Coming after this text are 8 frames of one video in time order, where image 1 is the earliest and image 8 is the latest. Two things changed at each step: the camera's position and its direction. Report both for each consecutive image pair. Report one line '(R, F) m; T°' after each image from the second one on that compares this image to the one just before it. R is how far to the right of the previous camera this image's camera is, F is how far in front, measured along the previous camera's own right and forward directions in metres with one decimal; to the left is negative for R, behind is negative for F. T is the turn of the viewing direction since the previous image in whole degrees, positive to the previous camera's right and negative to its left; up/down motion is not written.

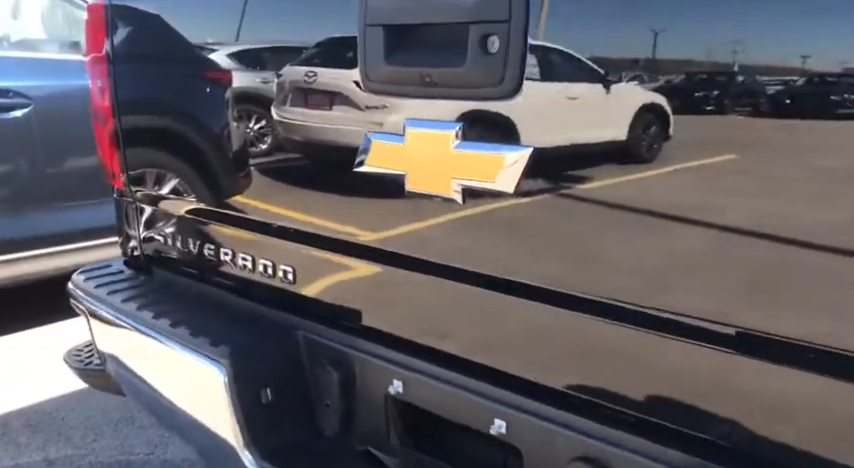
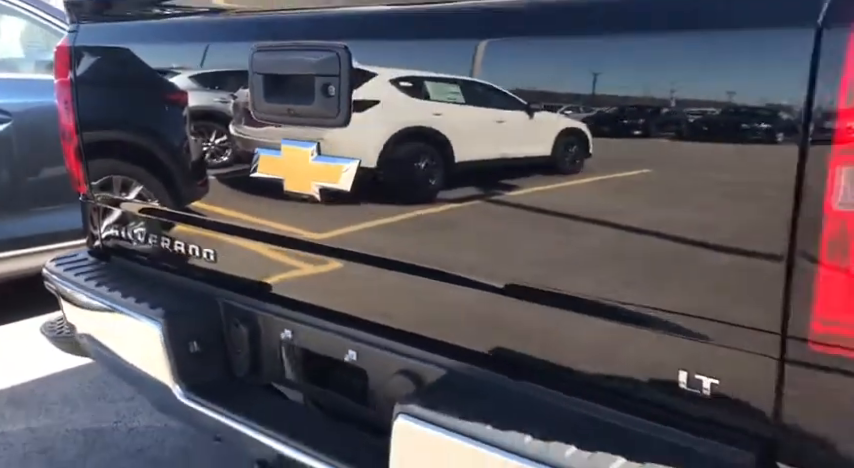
(+0.2, -0.4) m; +1°
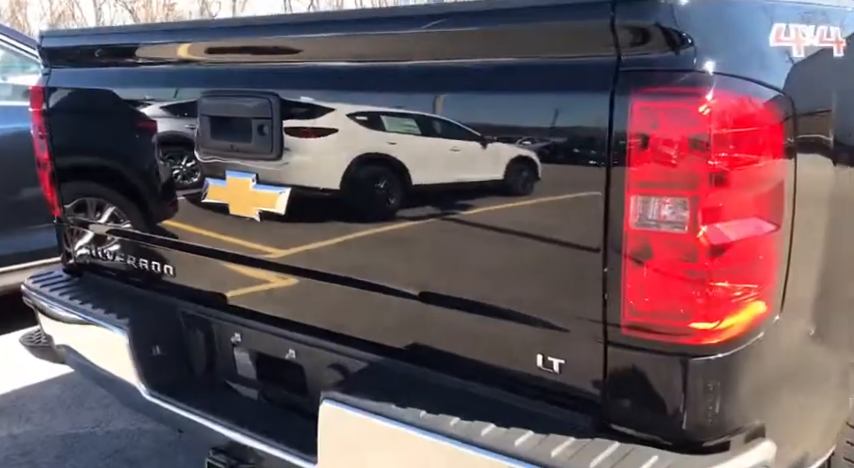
(+0.1, -0.3) m; +1°
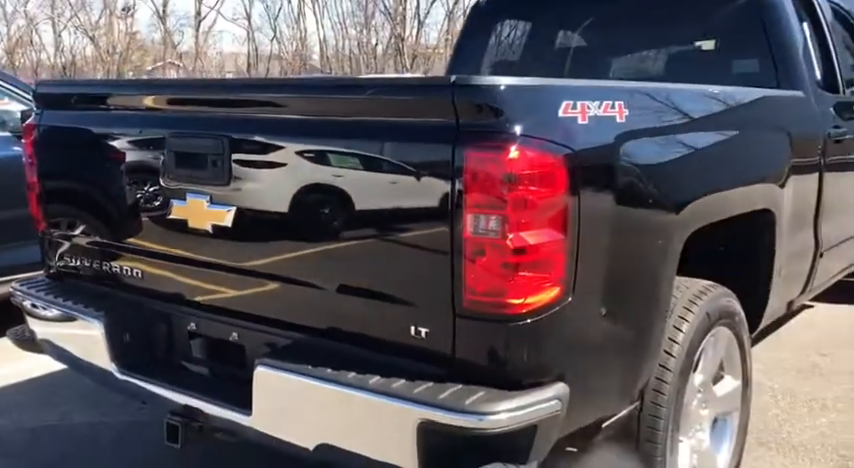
(+0.1, -0.5) m; +3°
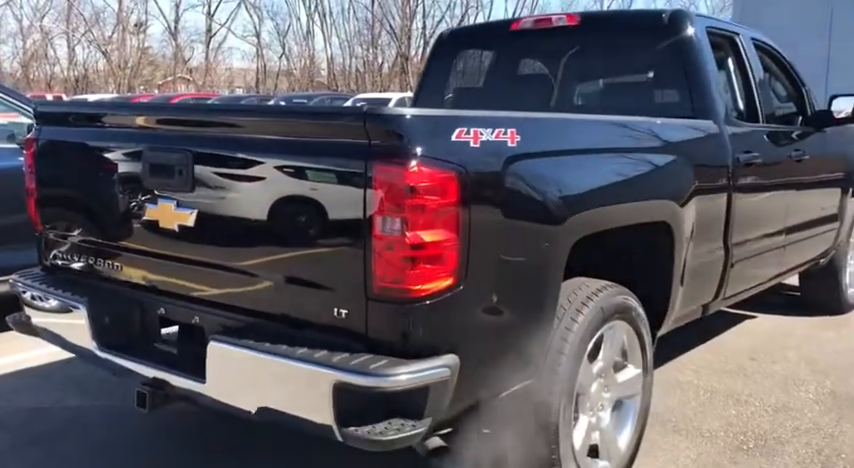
(+0.2, -0.4) m; -1°
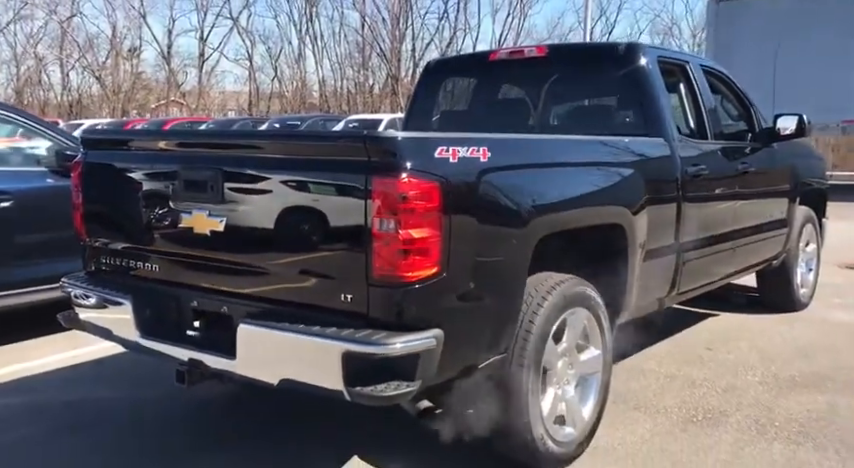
(0.0, -0.5) m; +1°
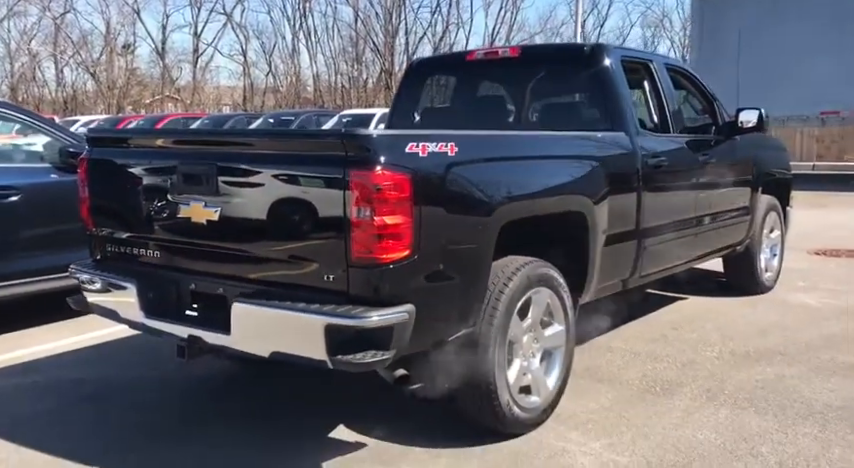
(+0.1, -0.3) m; 0°
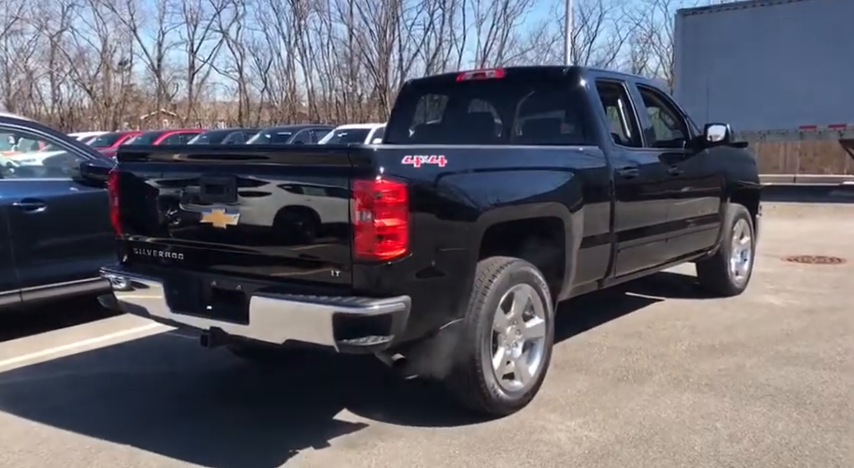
(0.0, -0.4) m; 0°
